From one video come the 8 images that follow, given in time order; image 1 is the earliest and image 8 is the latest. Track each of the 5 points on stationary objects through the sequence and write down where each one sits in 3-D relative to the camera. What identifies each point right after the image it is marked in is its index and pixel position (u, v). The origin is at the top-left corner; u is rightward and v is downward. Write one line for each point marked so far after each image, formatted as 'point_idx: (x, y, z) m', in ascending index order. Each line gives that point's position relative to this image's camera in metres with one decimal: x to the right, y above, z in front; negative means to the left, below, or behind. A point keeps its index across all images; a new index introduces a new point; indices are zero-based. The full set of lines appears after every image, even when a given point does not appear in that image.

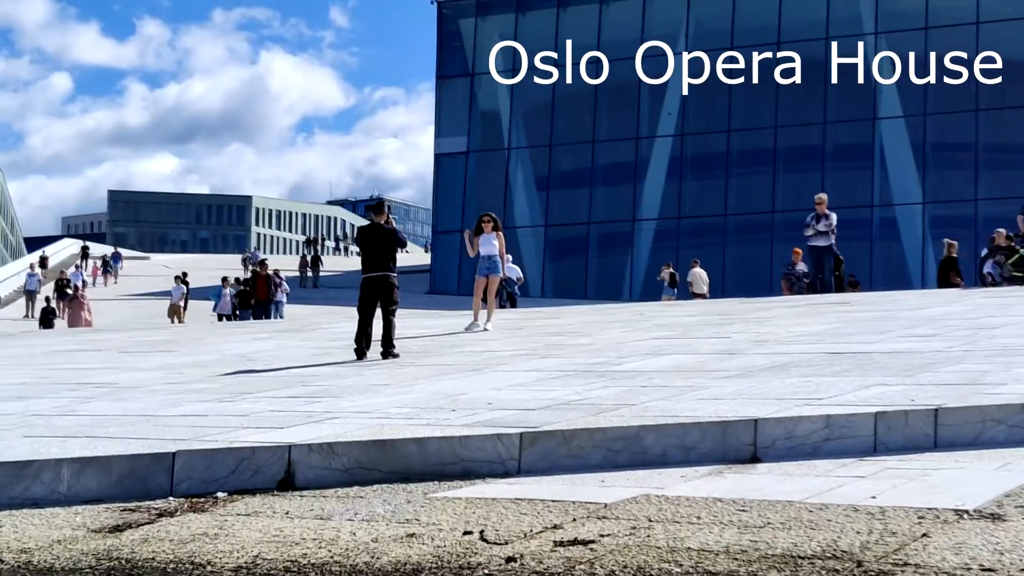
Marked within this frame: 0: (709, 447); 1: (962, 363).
0: (+1.0, -0.8, +8.9) m
1: (+3.0, -0.5, +11.4) m
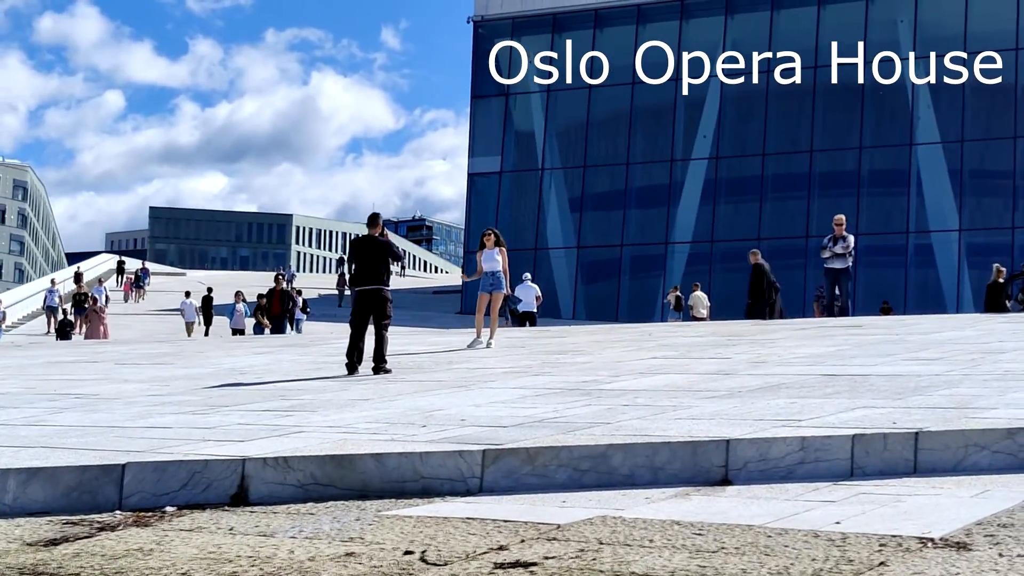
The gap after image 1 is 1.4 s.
0: (+0.8, -0.9, +8.6) m
1: (+2.9, -0.6, +11.0) m
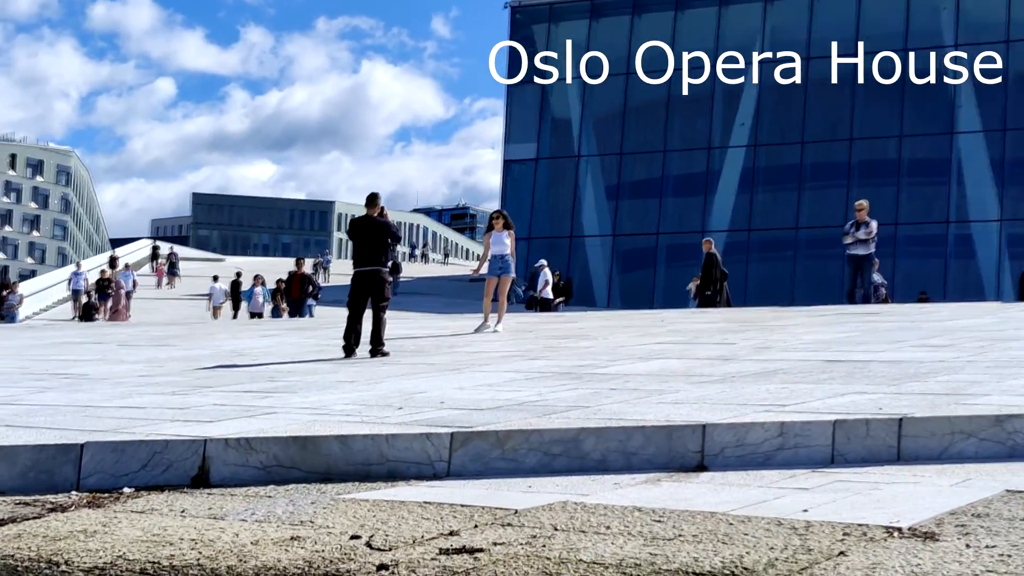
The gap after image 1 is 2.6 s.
0: (+0.7, -0.8, +8.3) m
1: (+2.8, -0.5, +10.6) m
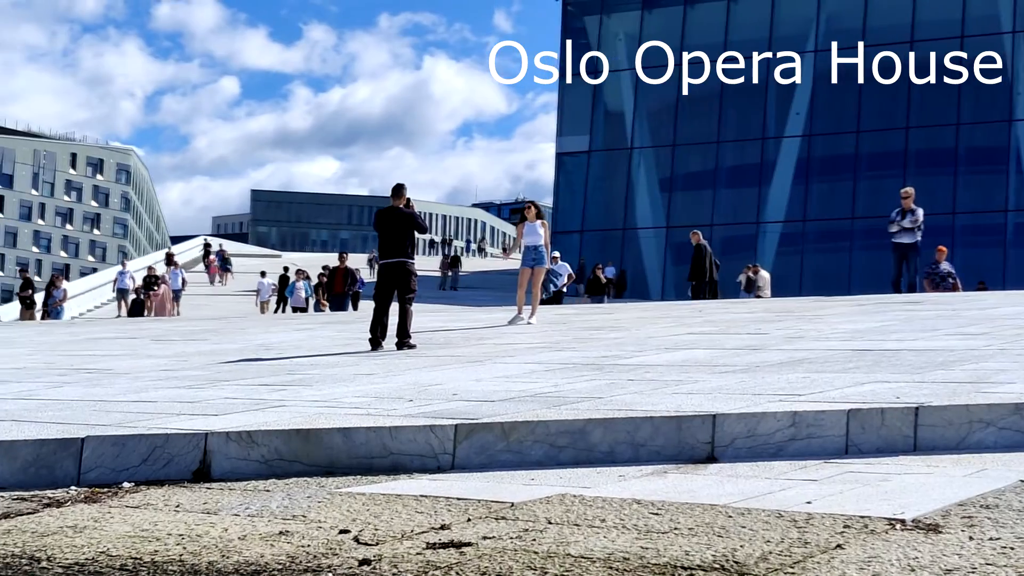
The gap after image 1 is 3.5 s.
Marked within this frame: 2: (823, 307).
0: (+0.7, -0.7, +8.1) m
1: (+2.9, -0.4, +10.4) m
2: (+3.4, -0.2, +18.3) m
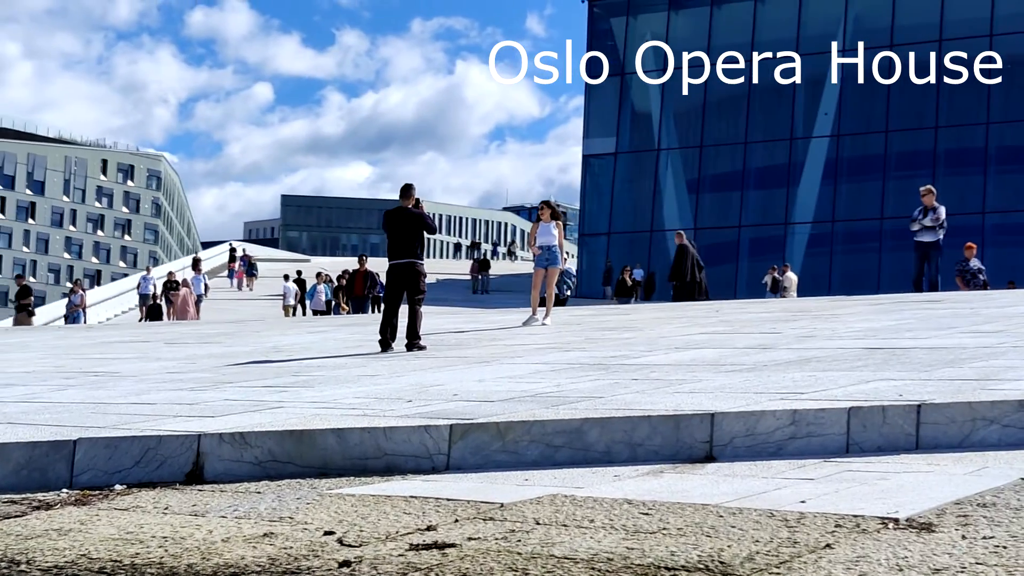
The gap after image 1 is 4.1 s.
0: (+0.7, -0.7, +7.9) m
1: (+2.9, -0.4, +10.2) m
2: (+3.5, -0.2, +18.2) m
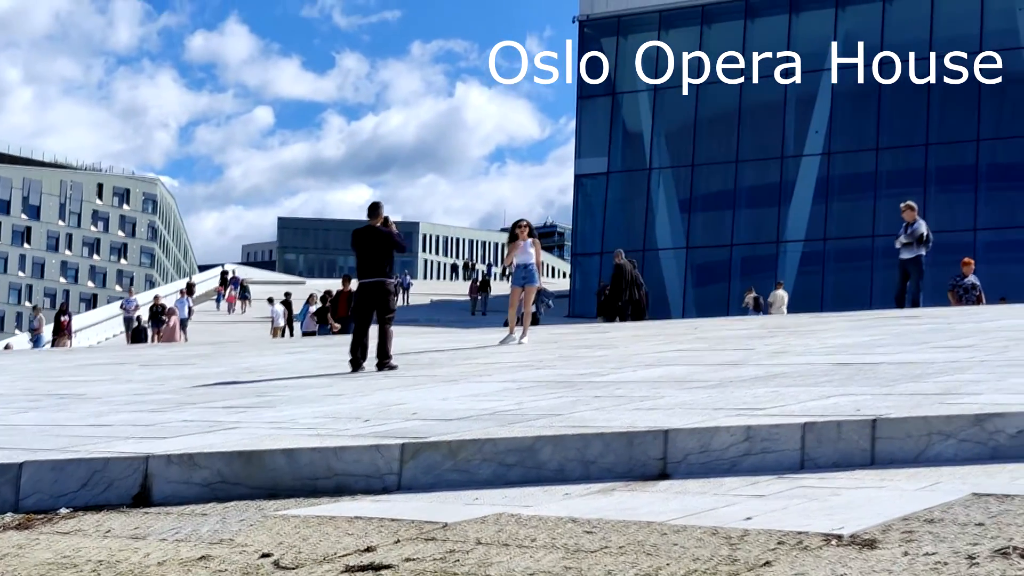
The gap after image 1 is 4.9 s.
0: (+0.5, -0.8, +7.8) m
1: (+2.7, -0.5, +10.1) m
2: (+3.3, -0.4, +18.1) m
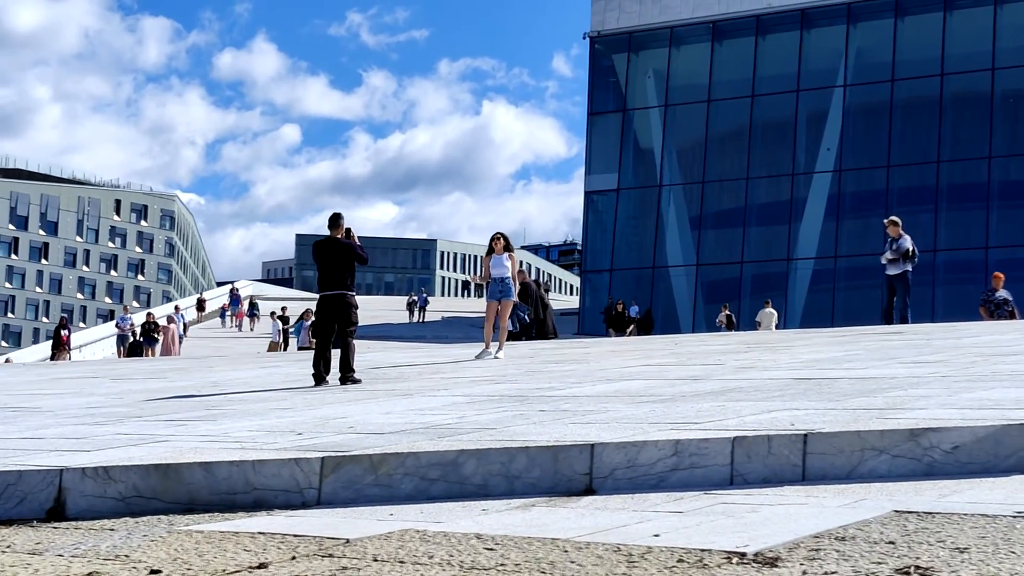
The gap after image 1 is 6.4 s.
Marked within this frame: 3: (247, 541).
0: (+0.1, -0.8, +7.6) m
1: (+2.3, -0.6, +9.8) m
2: (+3.0, -0.5, +17.8) m
3: (-1.0, -1.0, +6.6) m
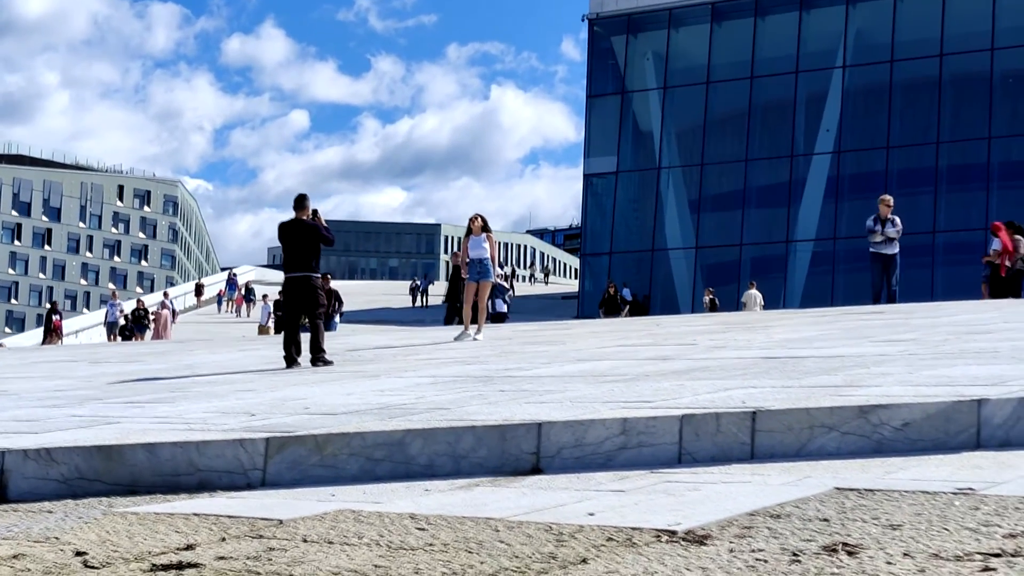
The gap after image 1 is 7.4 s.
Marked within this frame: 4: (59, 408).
0: (-0.1, -0.7, +7.5) m
1: (+2.1, -0.4, +9.7) m
2: (+2.8, -0.3, +17.7) m
3: (-1.3, -0.9, +6.5) m
4: (-2.7, -0.7, +10.3) m
